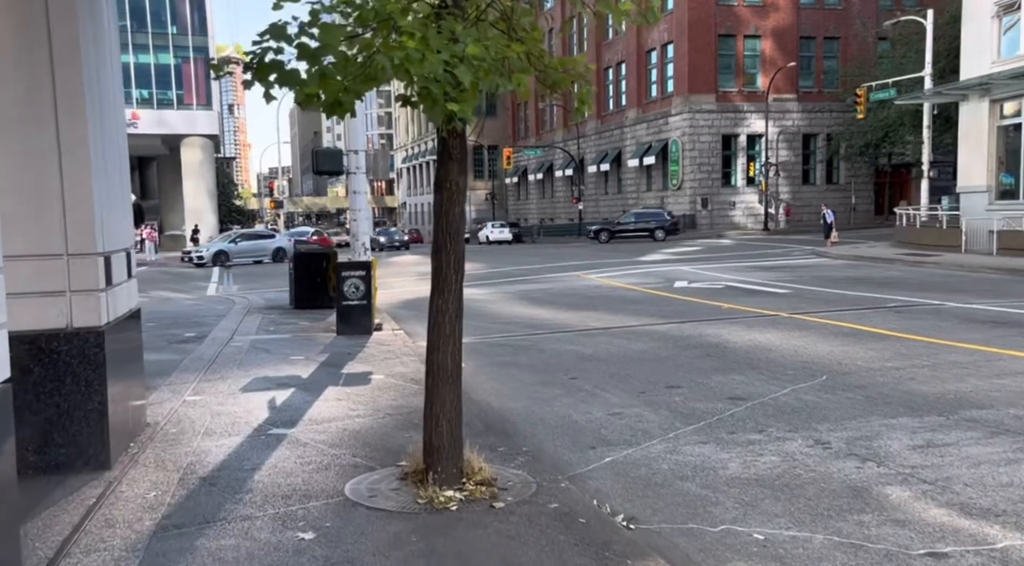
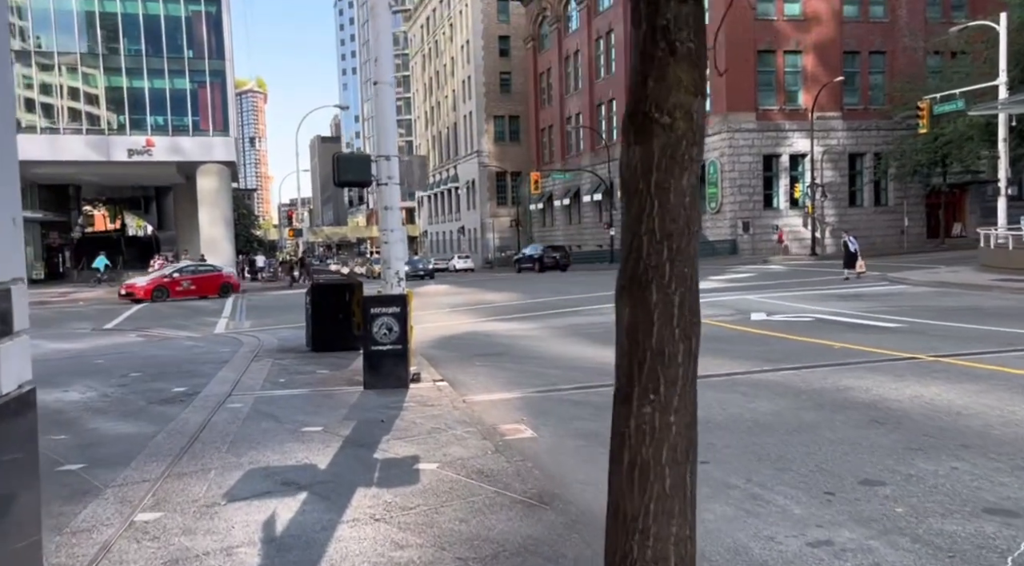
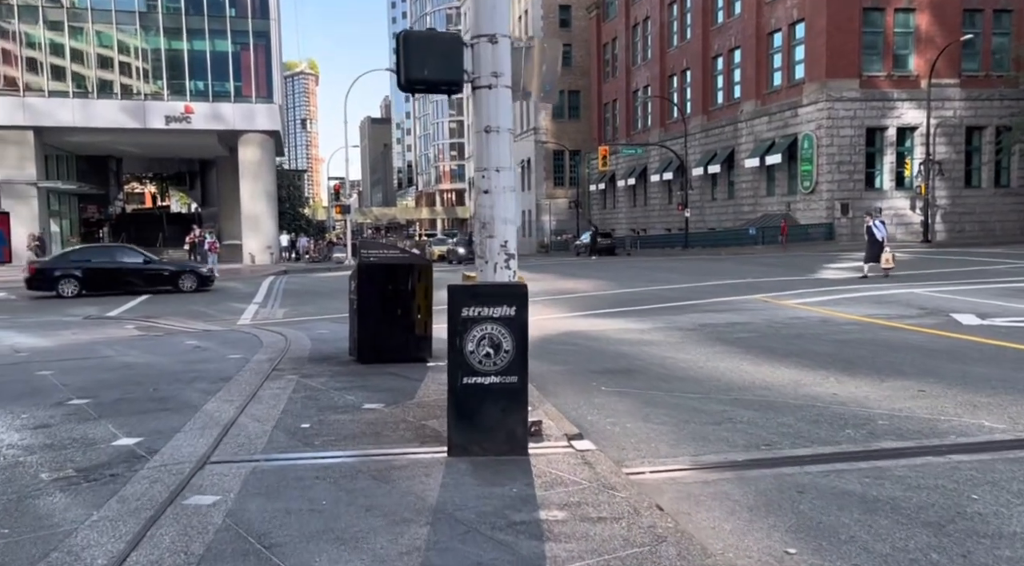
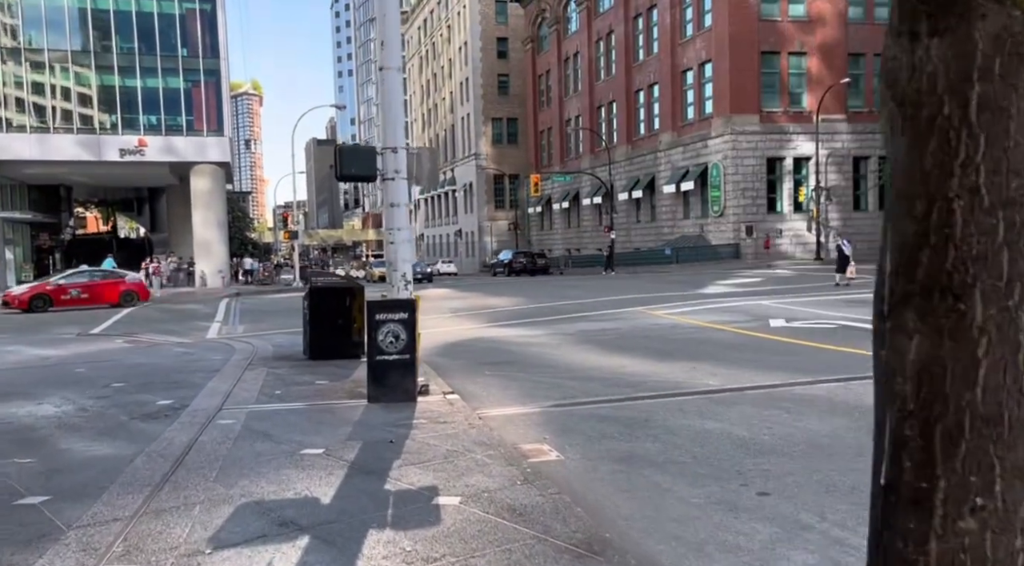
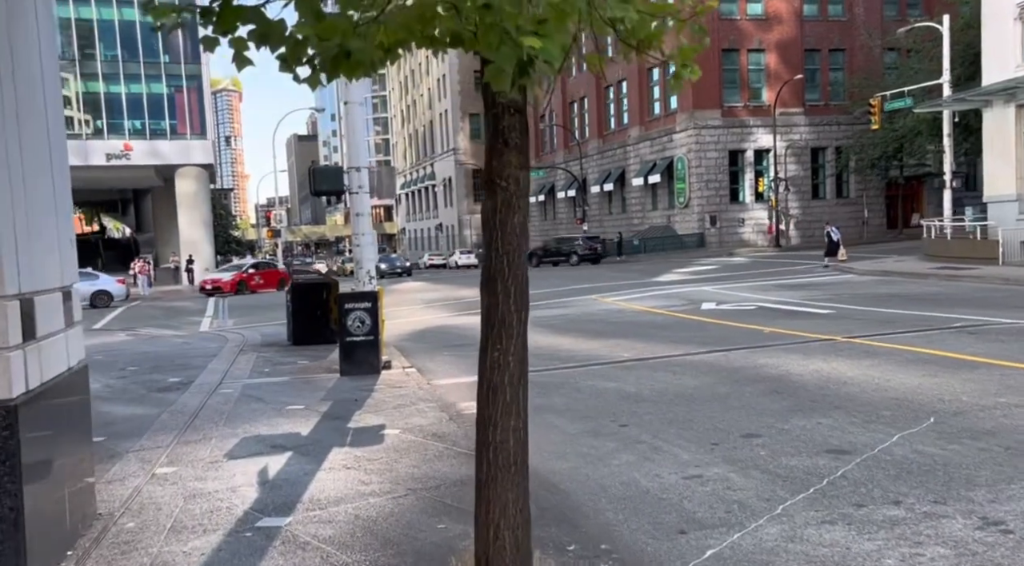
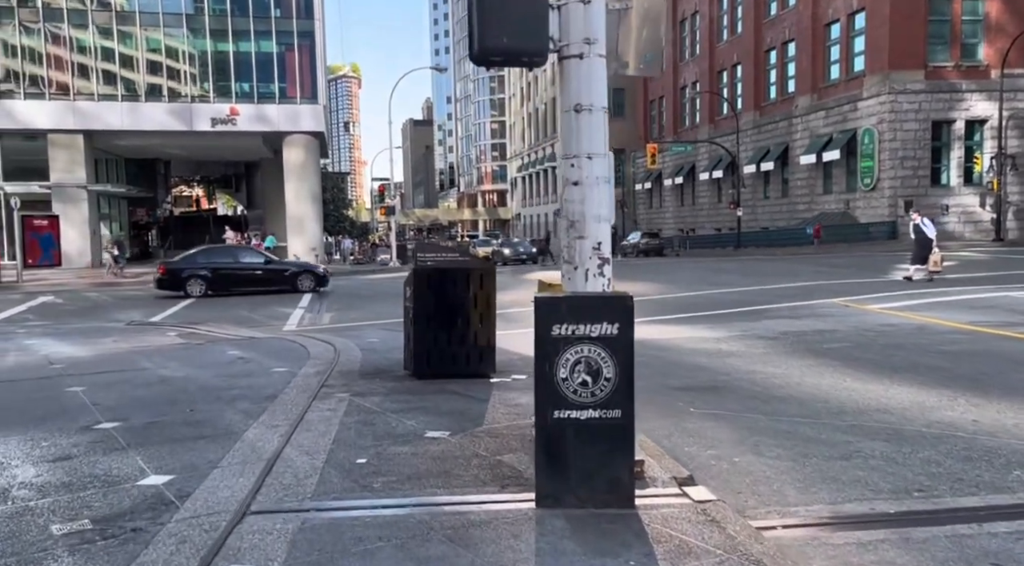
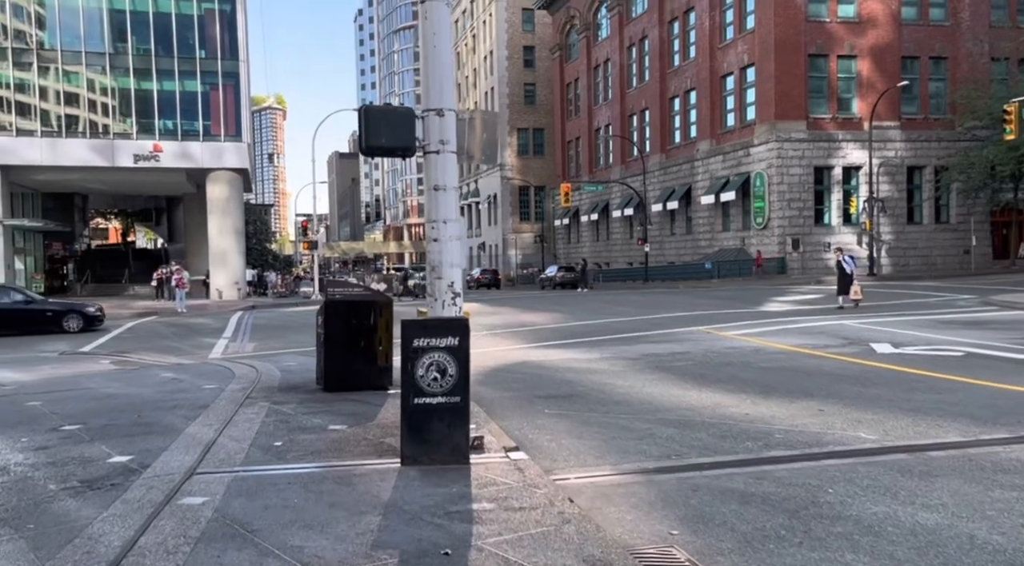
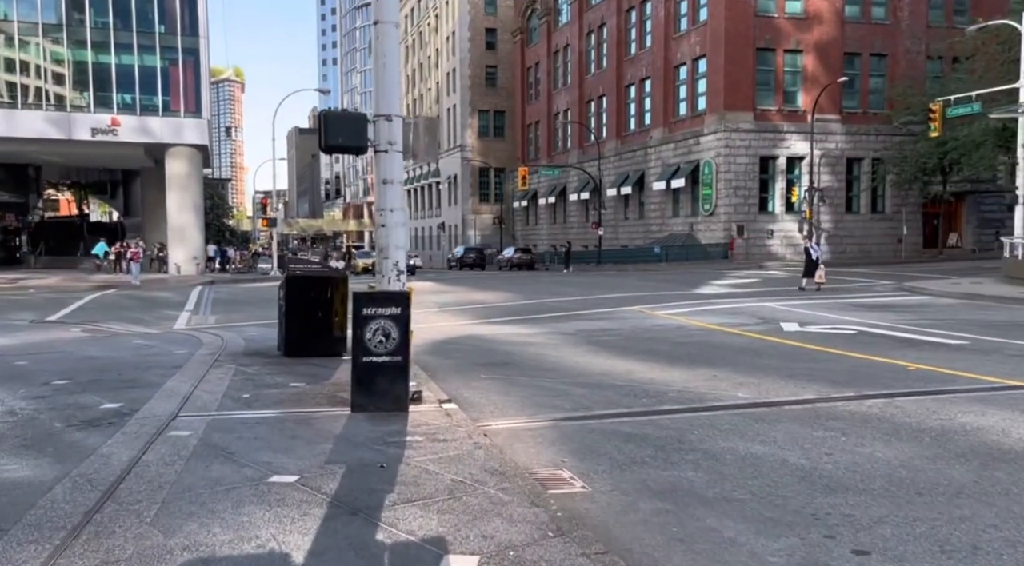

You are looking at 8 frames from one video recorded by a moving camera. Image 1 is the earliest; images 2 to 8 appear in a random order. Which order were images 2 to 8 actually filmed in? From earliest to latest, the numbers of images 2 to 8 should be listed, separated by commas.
5, 2, 4, 8, 7, 3, 6
